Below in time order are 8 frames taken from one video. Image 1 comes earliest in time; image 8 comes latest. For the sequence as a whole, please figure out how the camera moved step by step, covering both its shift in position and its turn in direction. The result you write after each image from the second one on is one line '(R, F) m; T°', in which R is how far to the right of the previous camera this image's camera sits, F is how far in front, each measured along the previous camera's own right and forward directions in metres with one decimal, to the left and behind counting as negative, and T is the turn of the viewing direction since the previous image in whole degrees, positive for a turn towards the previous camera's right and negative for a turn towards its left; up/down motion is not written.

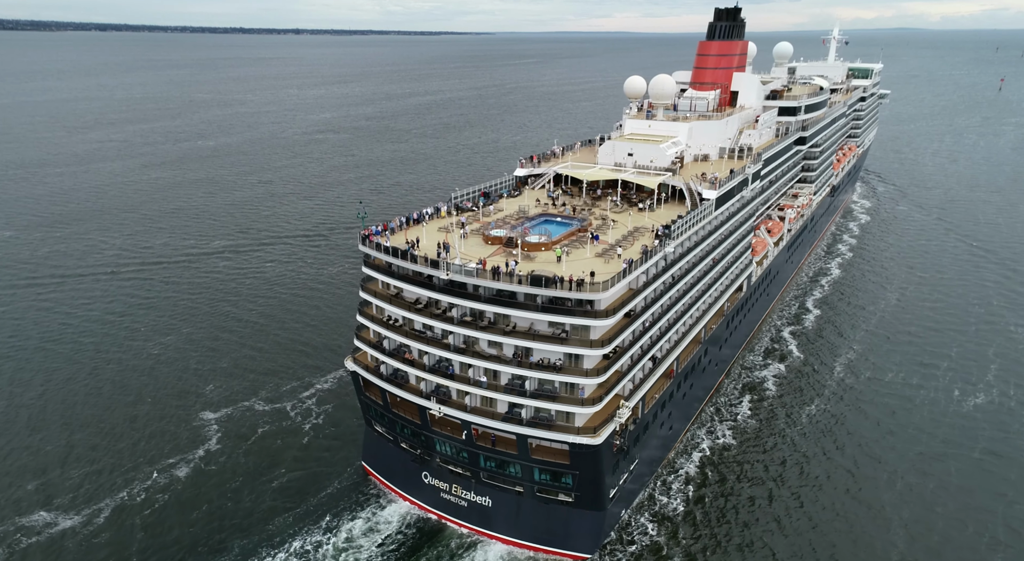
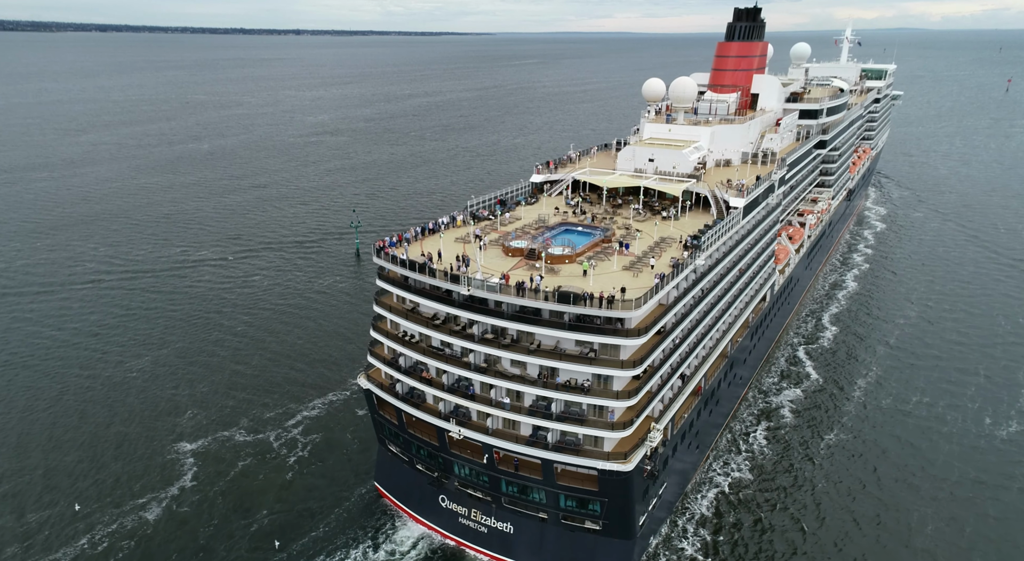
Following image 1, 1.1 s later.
(-1.3, +2.3) m; 0°
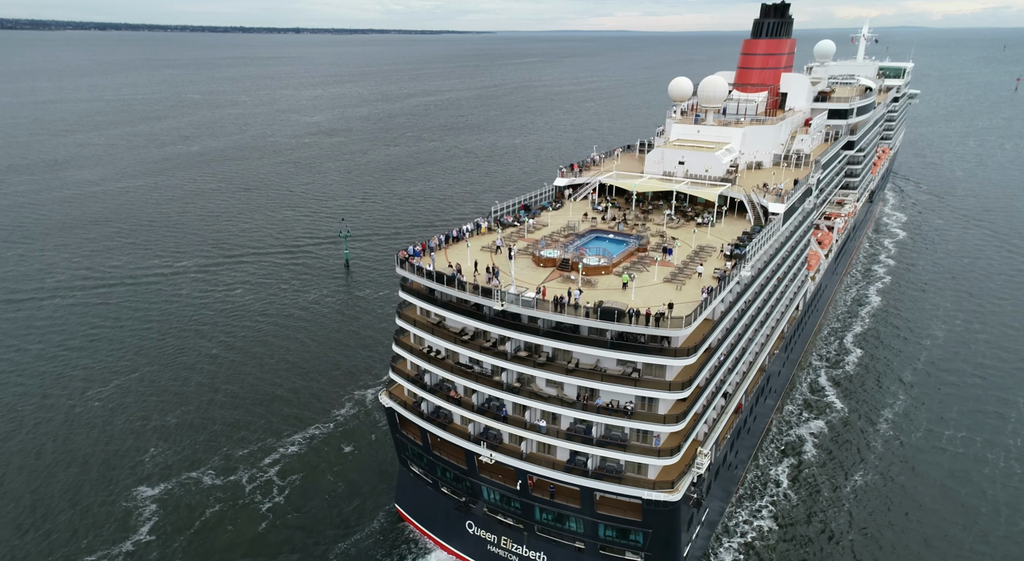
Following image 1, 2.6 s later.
(-1.9, +2.7) m; 0°
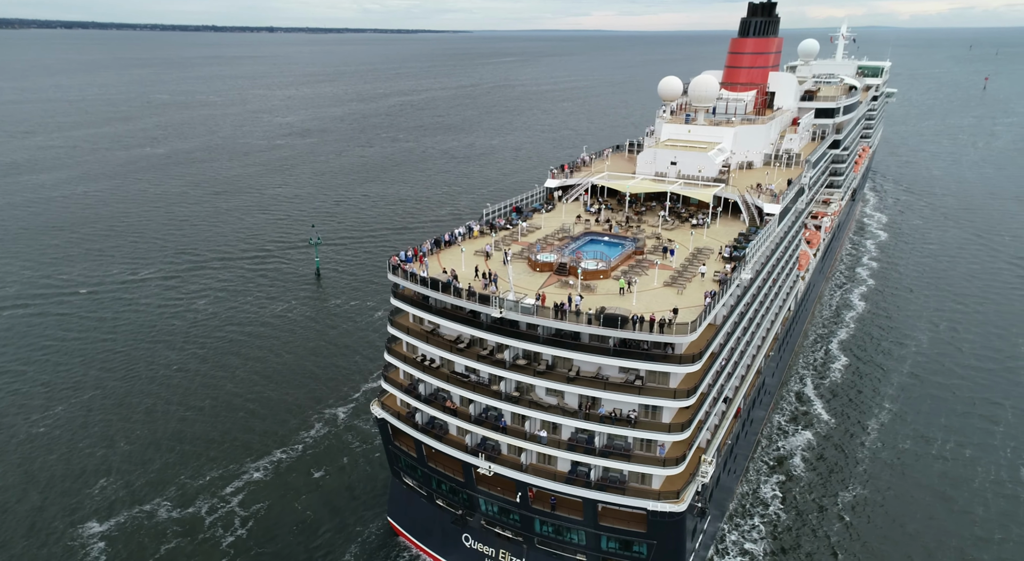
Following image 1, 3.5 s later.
(-1.0, +1.2) m; +2°
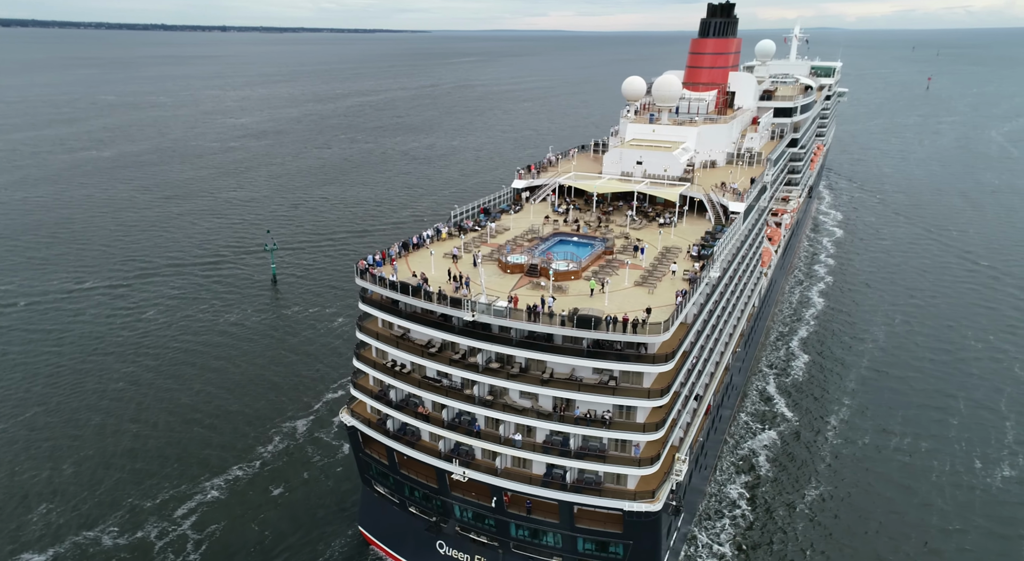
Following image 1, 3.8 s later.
(-0.5, +0.4) m; +3°
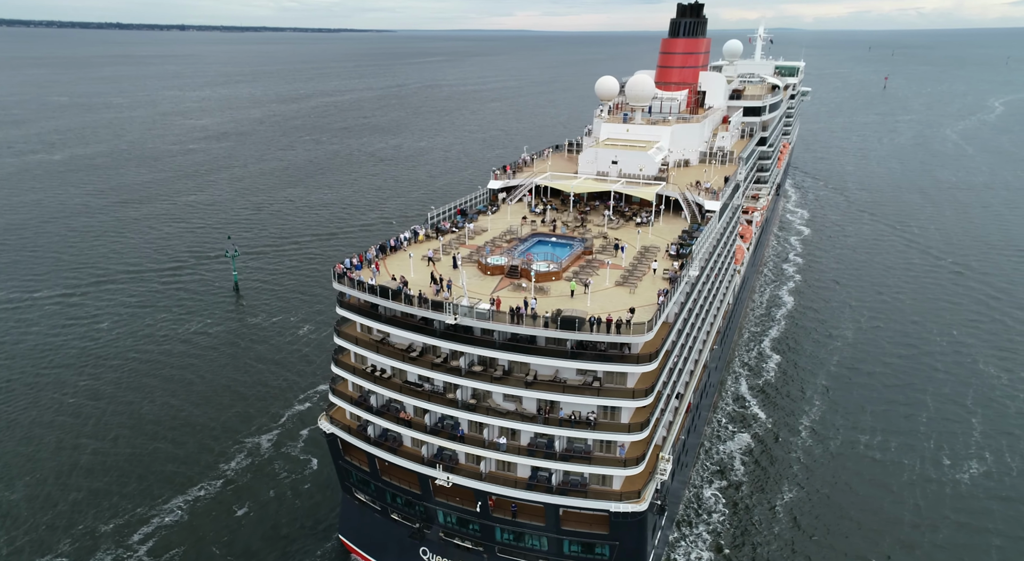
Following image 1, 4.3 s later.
(-0.6, +0.3) m; +3°
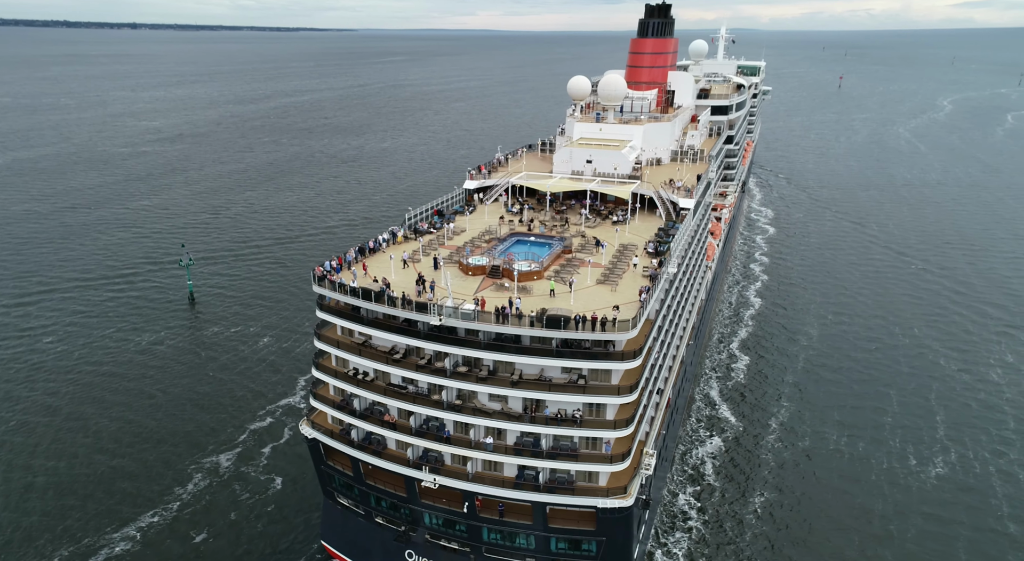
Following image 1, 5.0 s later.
(-0.9, 0.0) m; +3°
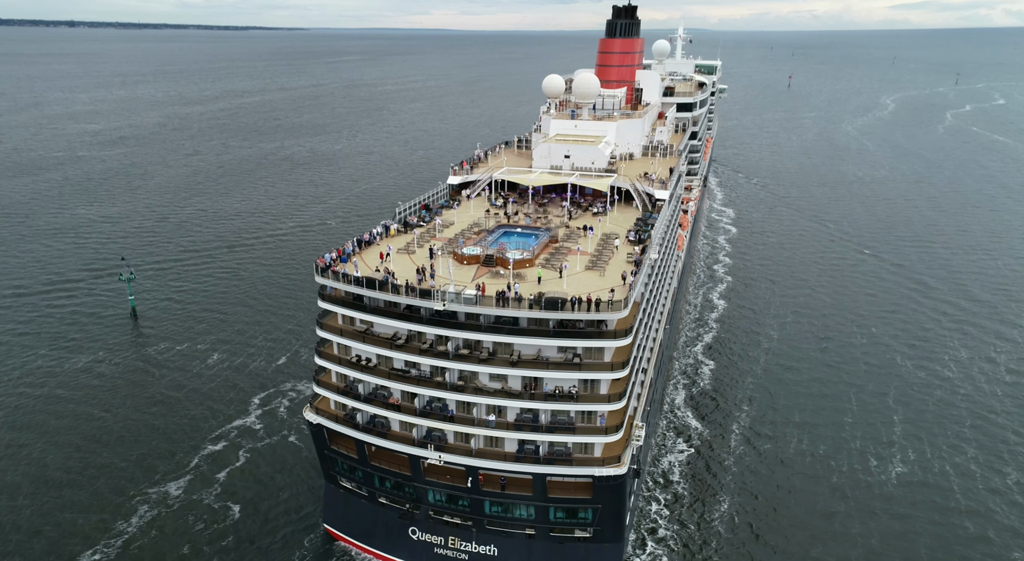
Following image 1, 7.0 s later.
(-2.1, -2.1) m; +3°
